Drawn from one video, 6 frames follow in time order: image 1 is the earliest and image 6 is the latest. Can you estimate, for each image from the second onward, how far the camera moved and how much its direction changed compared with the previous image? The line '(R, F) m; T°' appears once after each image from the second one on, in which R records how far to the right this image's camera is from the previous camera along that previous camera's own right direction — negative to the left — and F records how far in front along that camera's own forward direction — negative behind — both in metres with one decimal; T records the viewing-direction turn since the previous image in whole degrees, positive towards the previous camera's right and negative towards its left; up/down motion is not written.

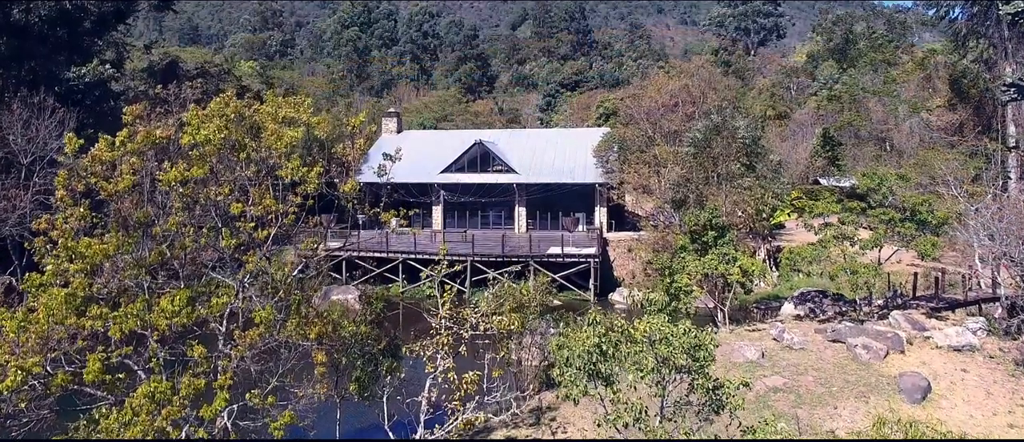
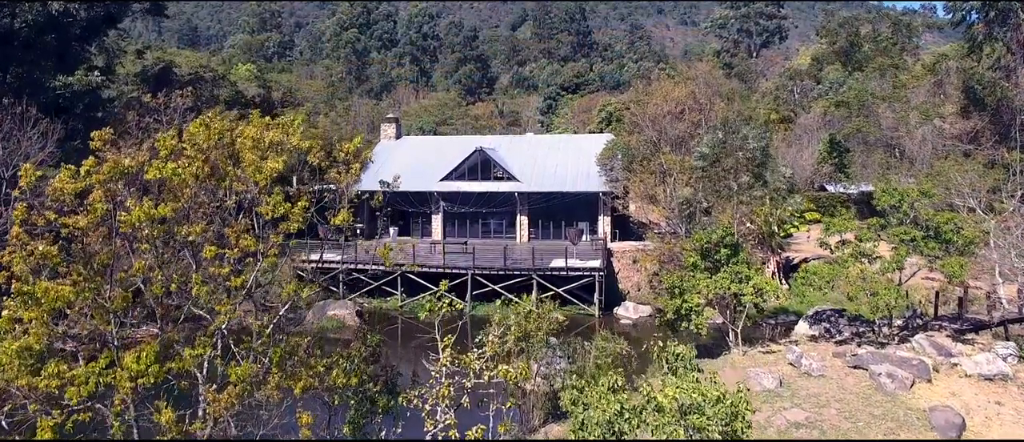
(-0.1, +0.8) m; 0°
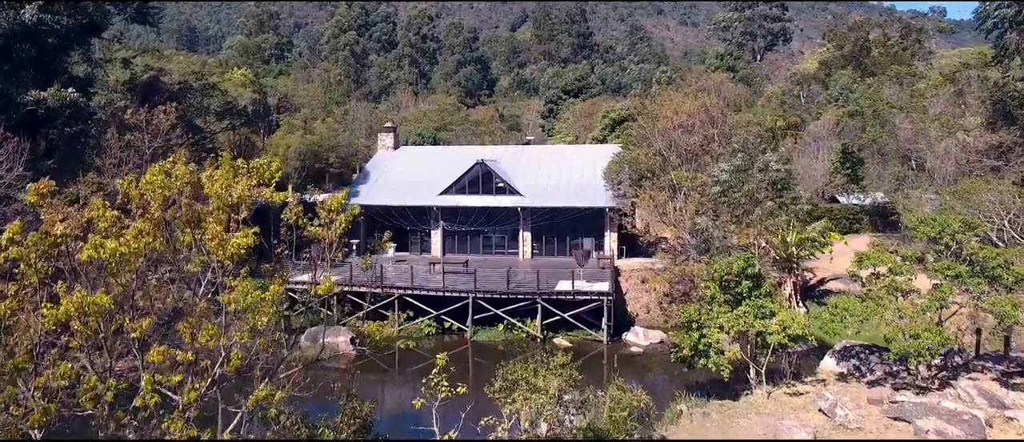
(-0.1, +1.3) m; 0°
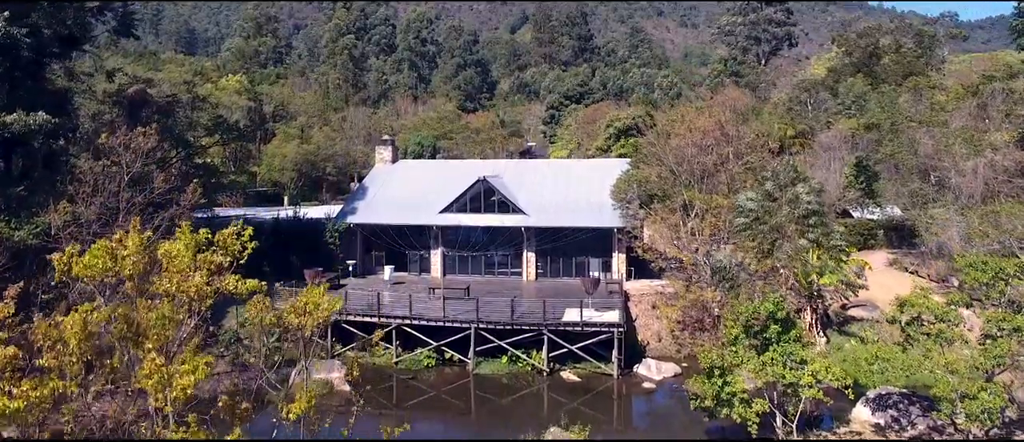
(-0.2, +1.4) m; 0°
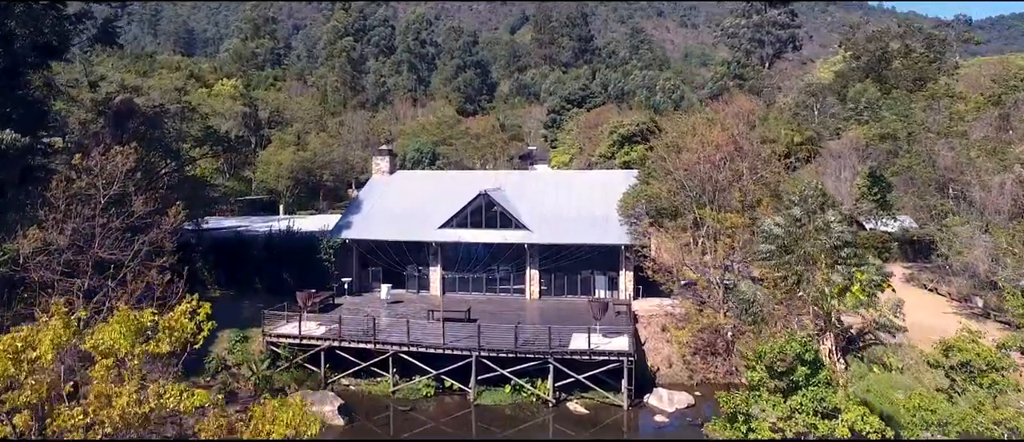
(-0.1, +1.2) m; 0°
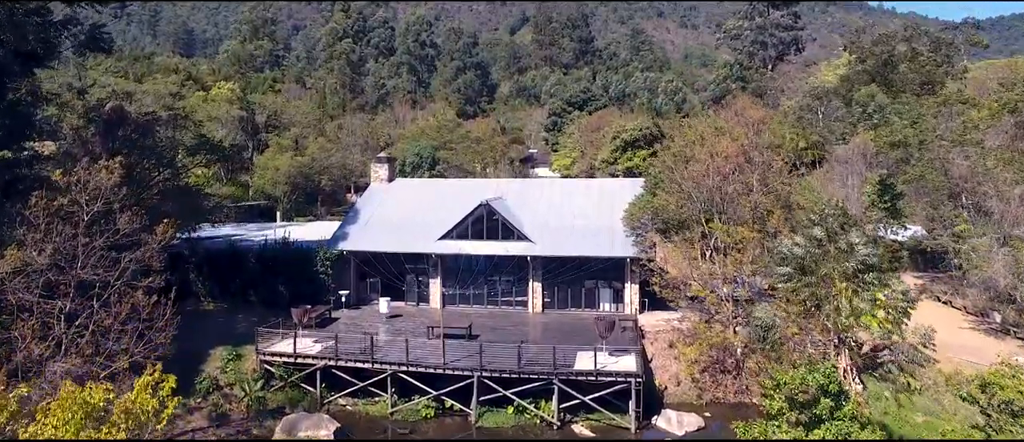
(-0.1, +0.8) m; 0°
